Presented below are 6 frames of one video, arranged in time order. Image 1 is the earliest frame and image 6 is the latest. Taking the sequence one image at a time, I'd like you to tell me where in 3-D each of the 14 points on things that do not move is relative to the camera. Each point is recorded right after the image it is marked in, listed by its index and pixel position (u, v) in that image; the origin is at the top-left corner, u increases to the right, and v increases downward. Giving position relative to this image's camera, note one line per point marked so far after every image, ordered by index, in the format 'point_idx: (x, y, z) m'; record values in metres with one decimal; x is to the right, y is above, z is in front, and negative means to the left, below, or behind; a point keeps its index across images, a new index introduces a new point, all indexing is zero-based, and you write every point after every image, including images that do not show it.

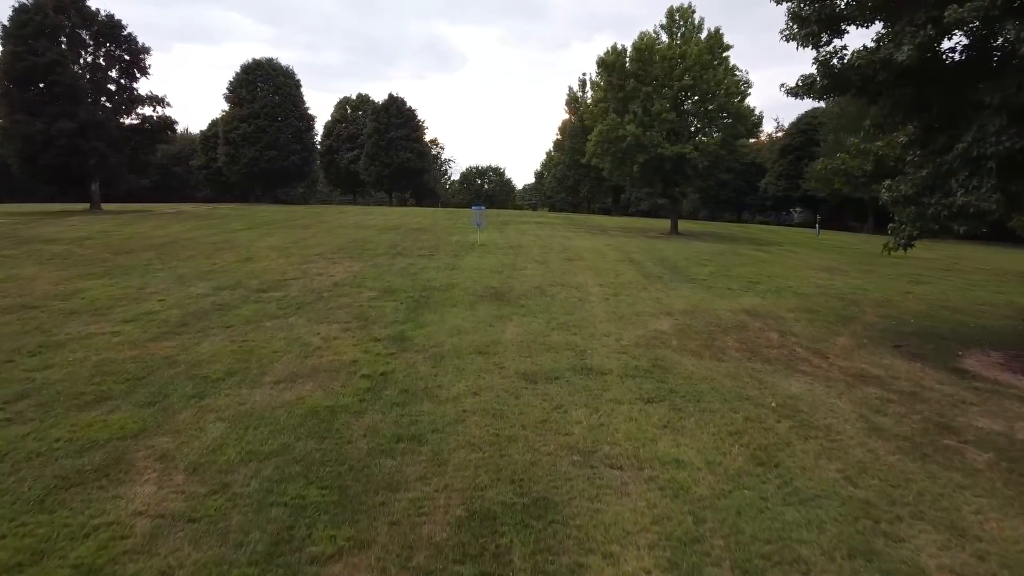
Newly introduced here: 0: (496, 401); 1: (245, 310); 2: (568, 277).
0: (-0.2, -1.5, +5.7) m
1: (-5.7, -0.5, +9.4) m
2: (+1.6, +0.2, +12.8) m
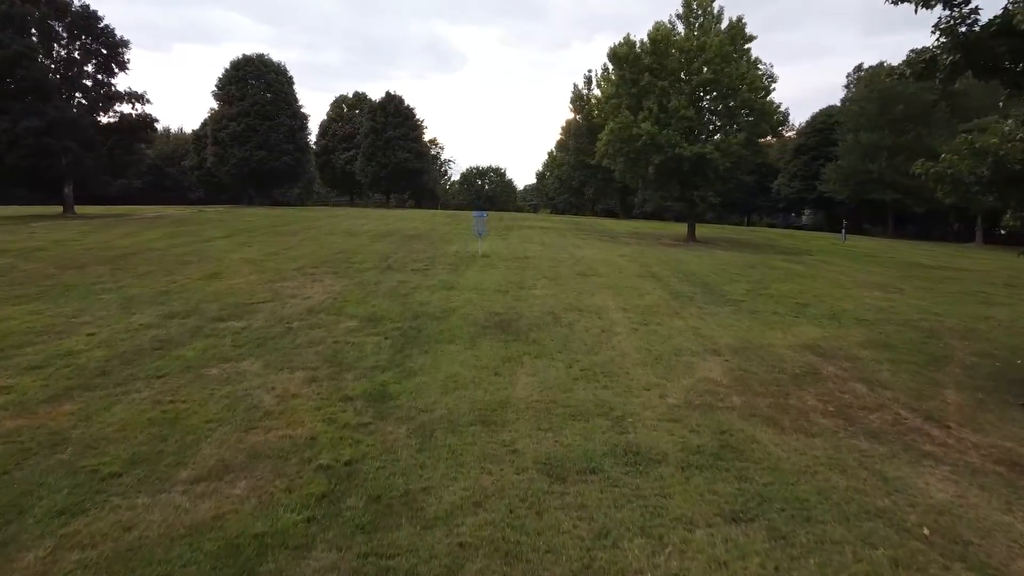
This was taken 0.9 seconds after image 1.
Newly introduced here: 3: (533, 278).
0: (0.0, -2.0, +3.8) m
1: (-5.5, -1.0, +7.6) m
2: (+1.8, -0.3, +11.0) m
3: (+0.6, +0.2, +12.6) m
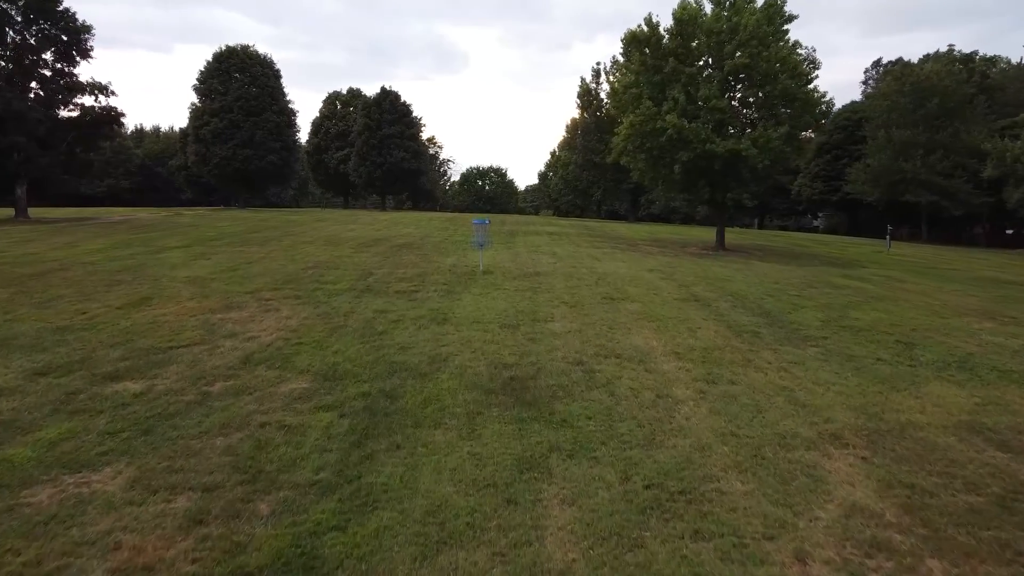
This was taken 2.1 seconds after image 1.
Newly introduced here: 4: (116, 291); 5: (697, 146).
0: (+0.2, -2.7, +1.1) m
1: (-5.3, -1.7, +4.9) m
2: (+2.0, -1.0, +8.3) m
3: (+0.8, -0.4, +9.9) m
4: (-9.3, -0.1, +10.4) m
5: (+7.4, +5.7, +17.8) m
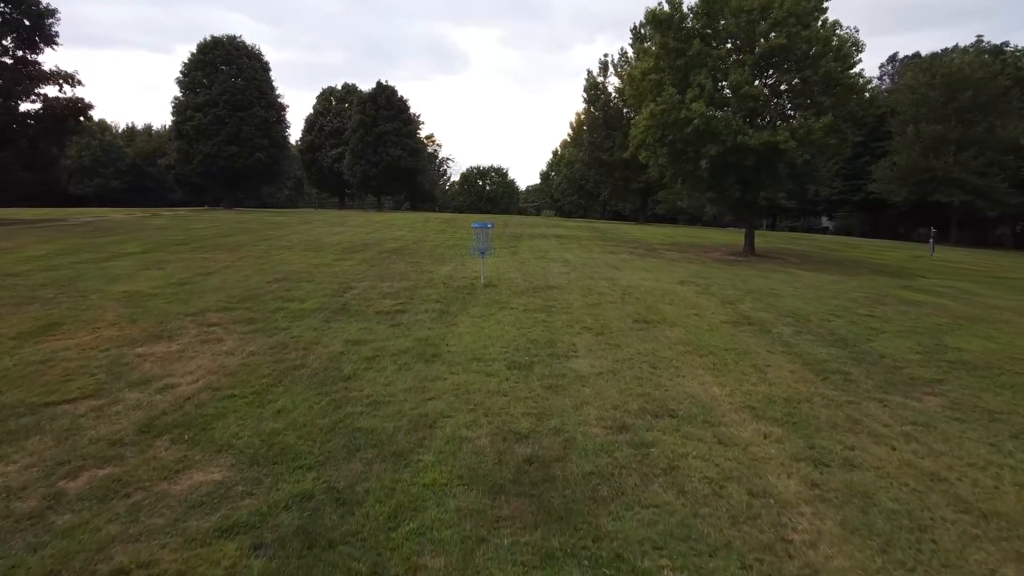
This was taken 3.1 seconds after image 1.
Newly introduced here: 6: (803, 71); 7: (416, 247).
0: (+0.4, -3.1, -1.0) m
1: (-5.1, -2.1, +2.7) m
2: (+2.2, -1.4, +6.1) m
3: (+1.0, -0.8, +7.8) m
4: (-9.2, -0.5, +8.3) m
5: (+7.6, +5.3, +15.6) m
6: (+10.5, +7.9, +16.1) m
7: (-3.6, +1.5, +16.7) m
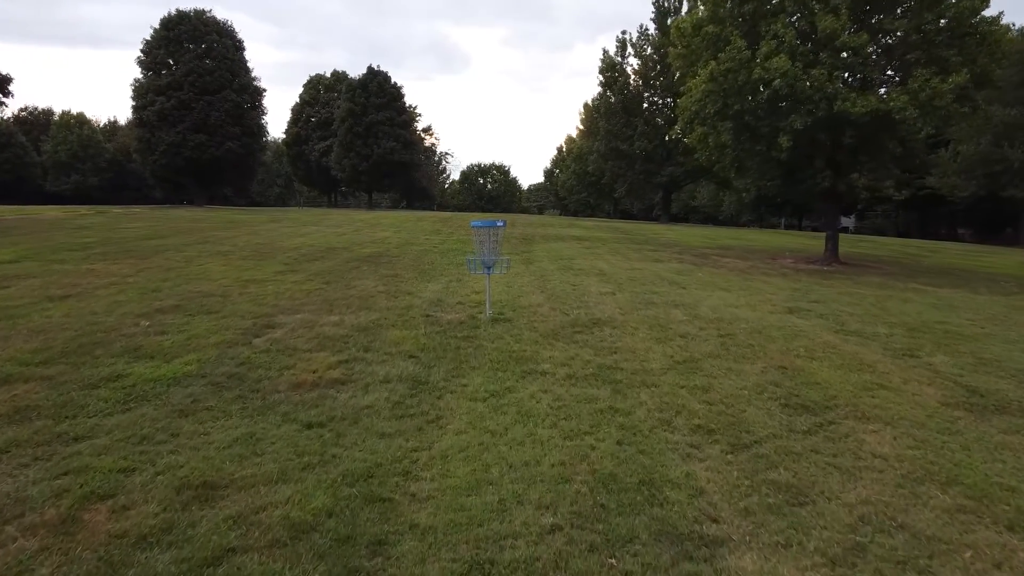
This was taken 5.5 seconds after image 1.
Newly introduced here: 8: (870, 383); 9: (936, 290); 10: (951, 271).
0: (+0.7, -3.6, -5.2) m
1: (-4.8, -2.6, -1.4) m
2: (+2.6, -1.9, +2.0) m
3: (+1.3, -1.4, +3.6) m
4: (-8.8, -1.0, +4.2) m
5: (+8.0, +4.7, +11.5) m
6: (+10.9, +7.3, +11.9) m
7: (-3.3, +1.0, +12.5) m
8: (+4.1, -1.1, +5.1) m
9: (+9.8, 0.0, +10.3) m
10: (+13.6, +0.5, +13.7) m
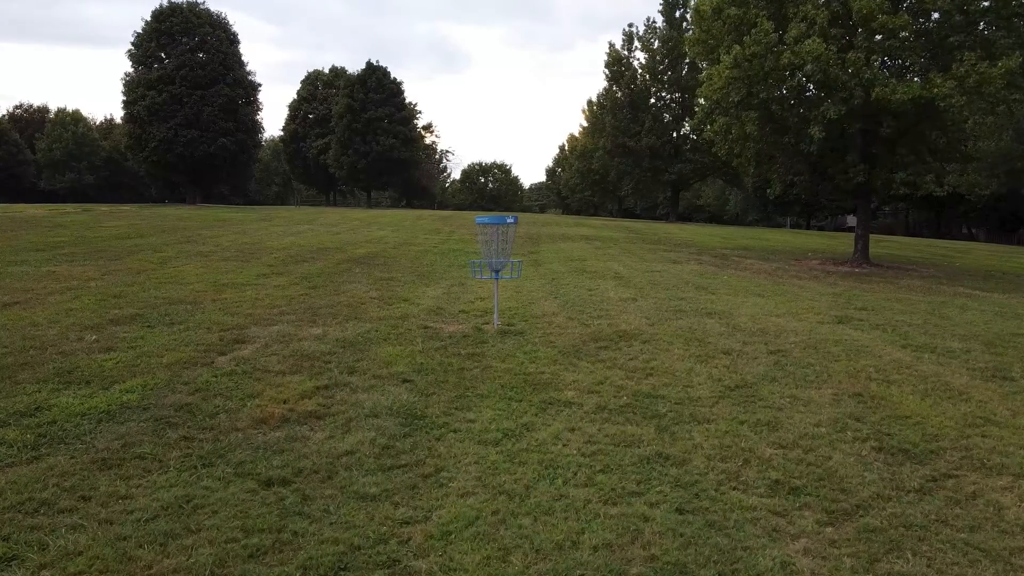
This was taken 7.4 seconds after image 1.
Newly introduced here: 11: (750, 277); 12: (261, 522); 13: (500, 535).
0: (+0.9, -3.7, -6.1) m
1: (-4.6, -2.7, -2.4) m
2: (+2.7, -2.0, +1.0) m
3: (+1.5, -1.5, +2.7) m
4: (-8.6, -1.1, +3.2) m
5: (+8.2, +4.6, +10.5) m
6: (+11.1, +7.2, +10.9) m
7: (-3.1, +0.9, +11.5) m
8: (+4.3, -1.2, +4.1) m
9: (+10.0, -0.1, +9.3) m
10: (+13.7, +0.4, +12.7) m
11: (+5.5, +0.3, +10.3) m
12: (-1.5, -1.4, +2.8) m
13: (-0.1, -1.4, +2.7) m
